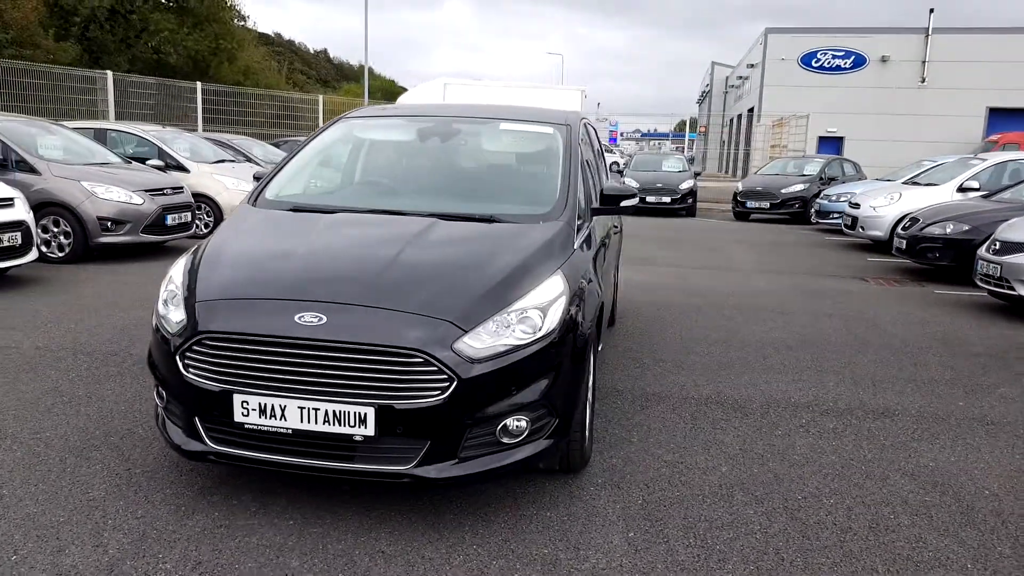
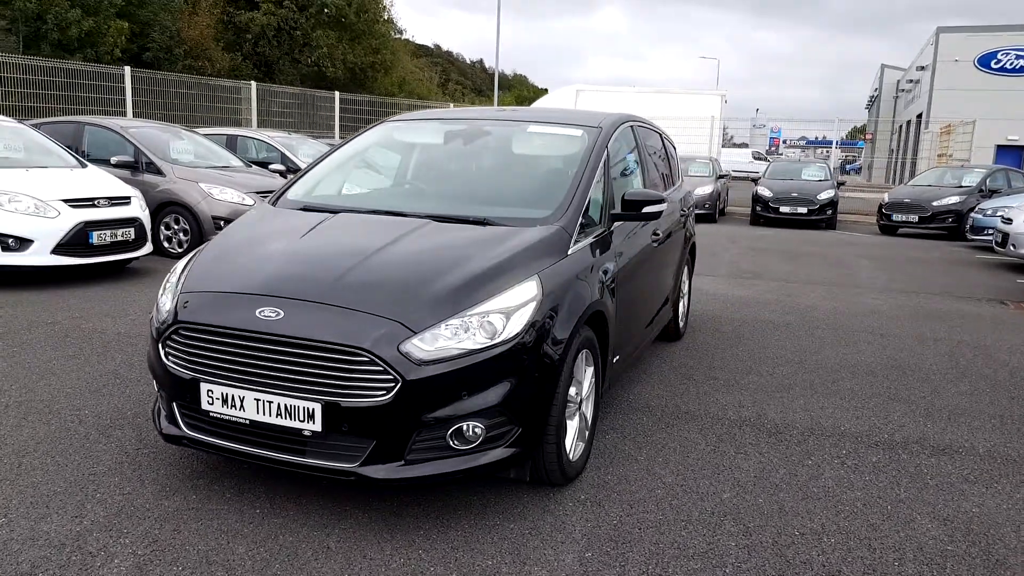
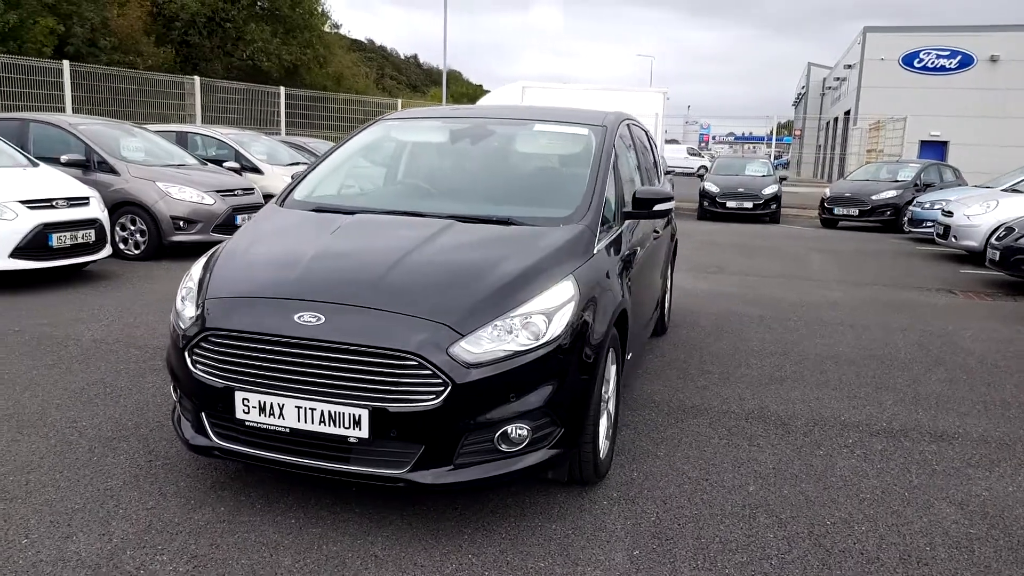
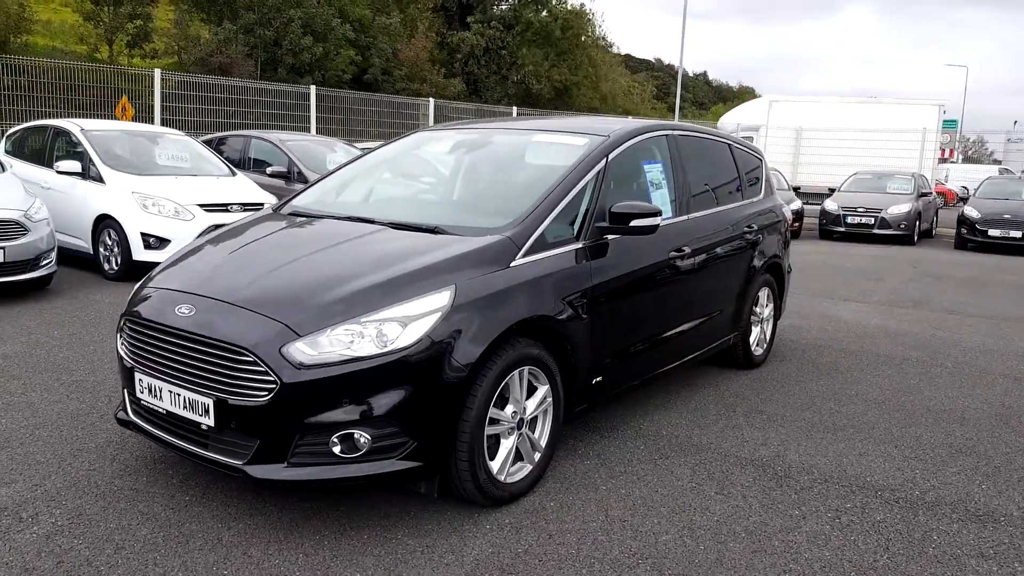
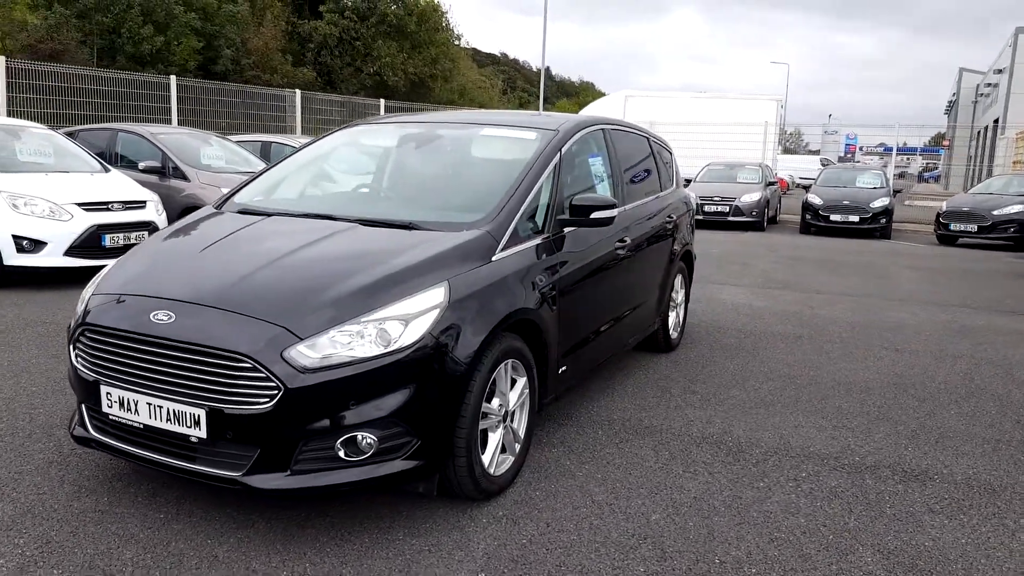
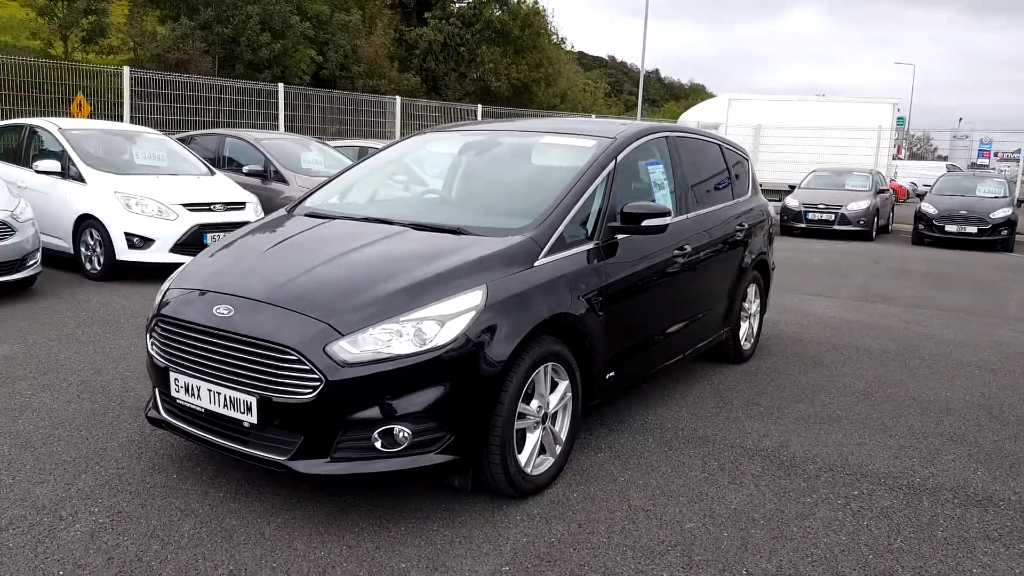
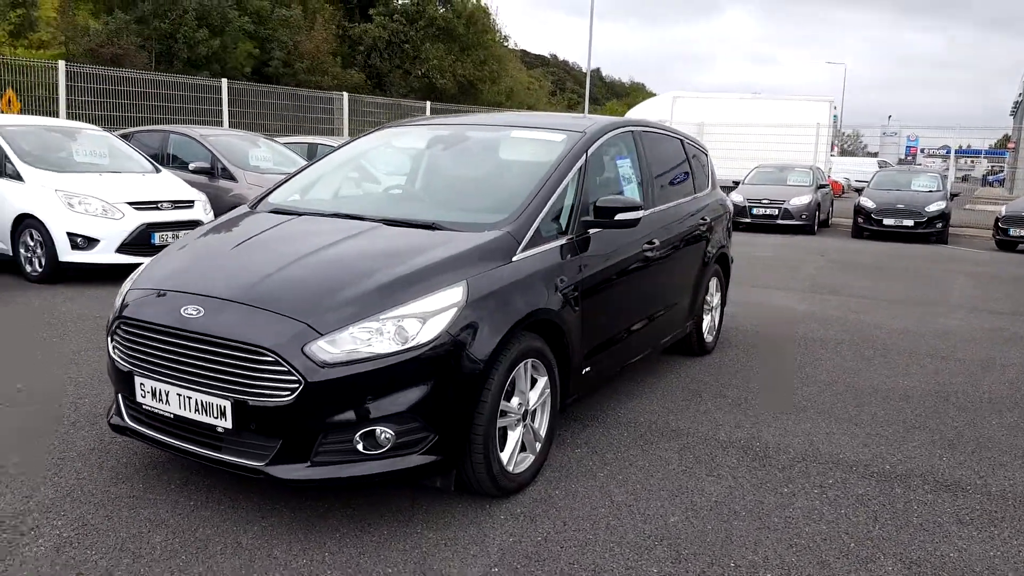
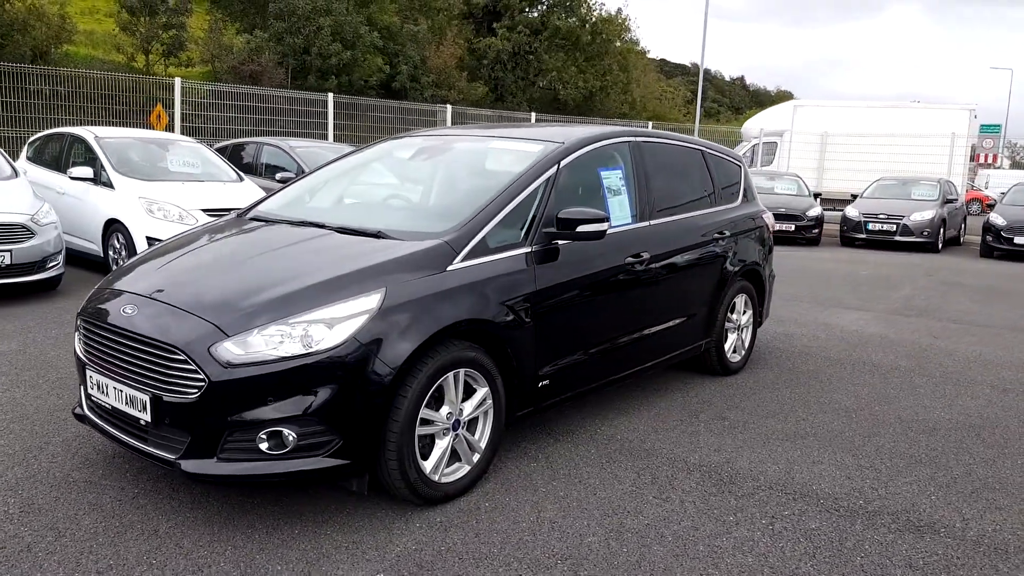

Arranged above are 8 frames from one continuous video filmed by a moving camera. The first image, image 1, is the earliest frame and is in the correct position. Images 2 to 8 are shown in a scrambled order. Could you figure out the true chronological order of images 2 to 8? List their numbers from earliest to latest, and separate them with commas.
3, 2, 5, 7, 6, 4, 8
